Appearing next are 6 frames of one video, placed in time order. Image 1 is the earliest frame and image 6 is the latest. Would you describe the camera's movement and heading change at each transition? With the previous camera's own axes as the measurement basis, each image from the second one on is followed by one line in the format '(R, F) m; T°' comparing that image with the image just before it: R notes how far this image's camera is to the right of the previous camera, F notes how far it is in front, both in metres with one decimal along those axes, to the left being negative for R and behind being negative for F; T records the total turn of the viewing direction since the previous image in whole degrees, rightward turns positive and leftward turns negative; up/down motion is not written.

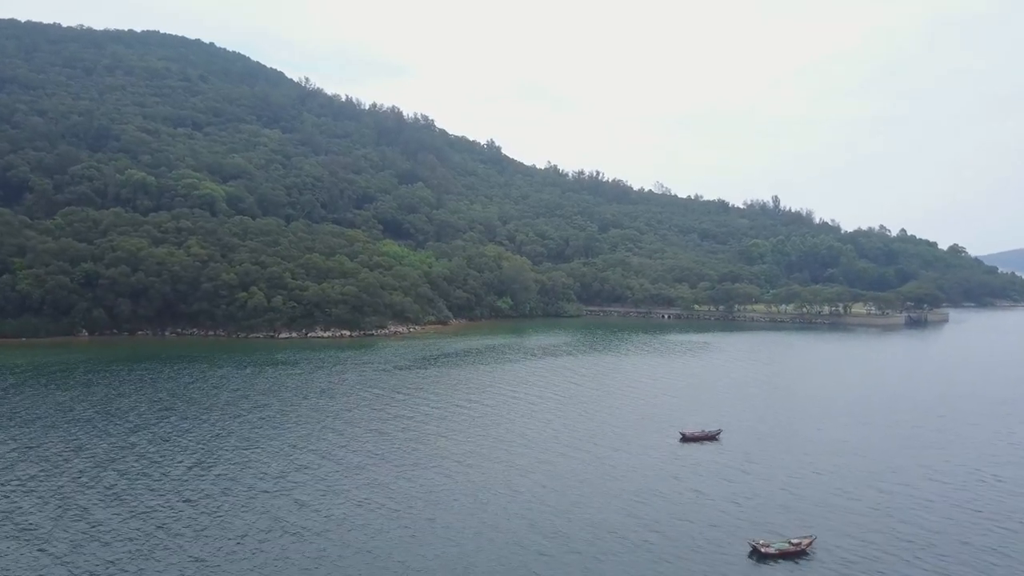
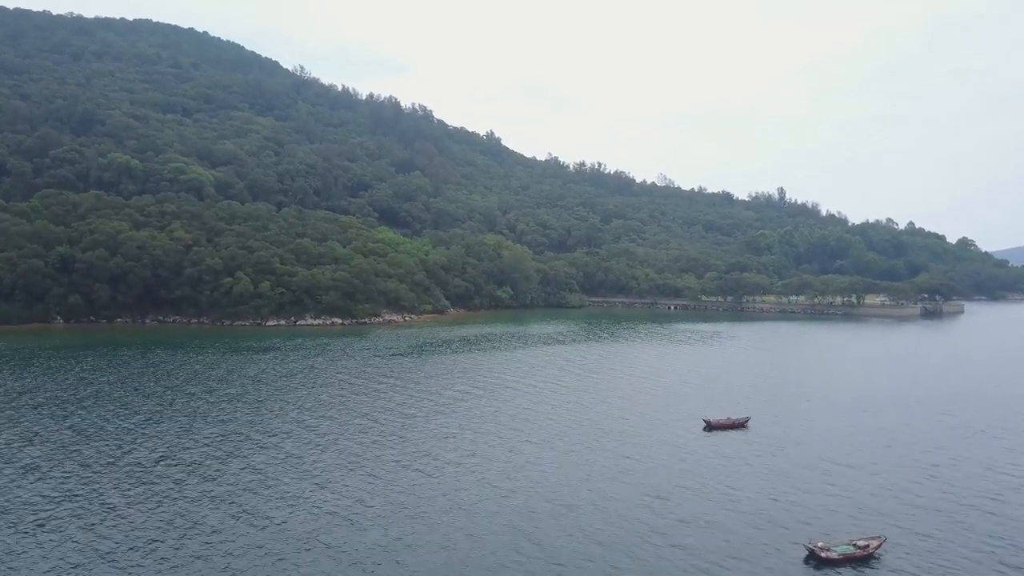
(-0.2, +4.6) m; 0°
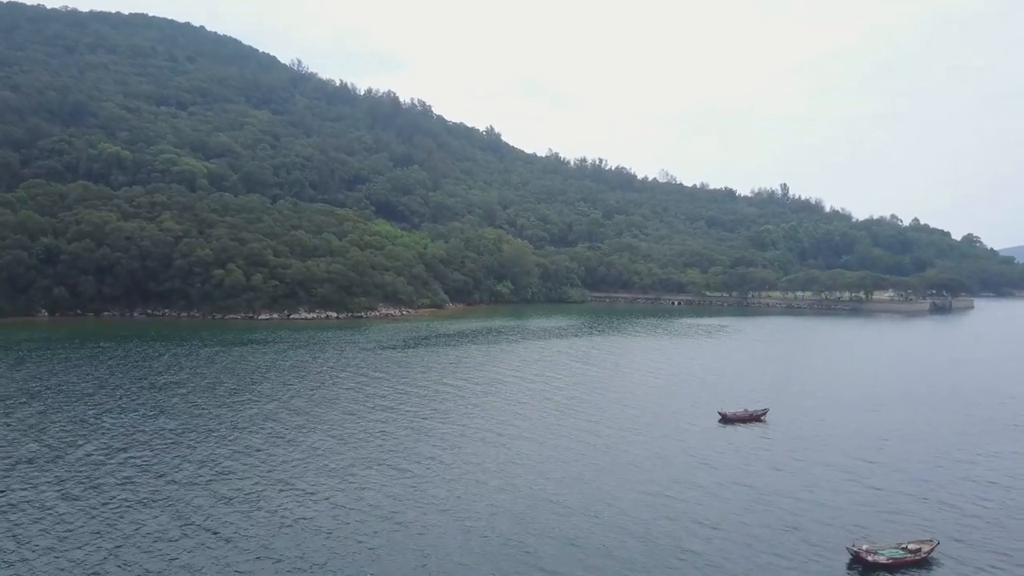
(-0.1, +2.5) m; 0°
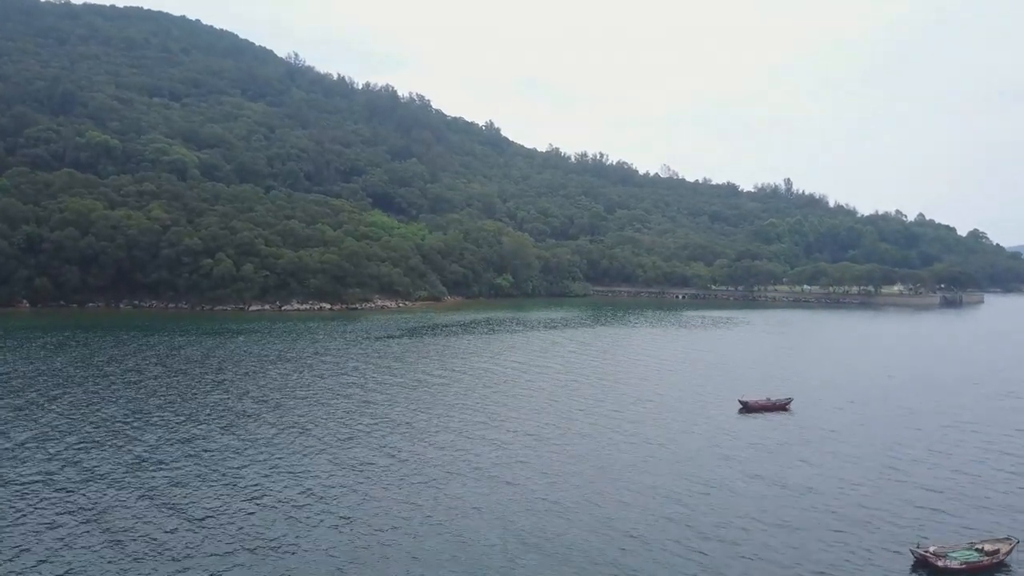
(0.0, +2.9) m; 0°
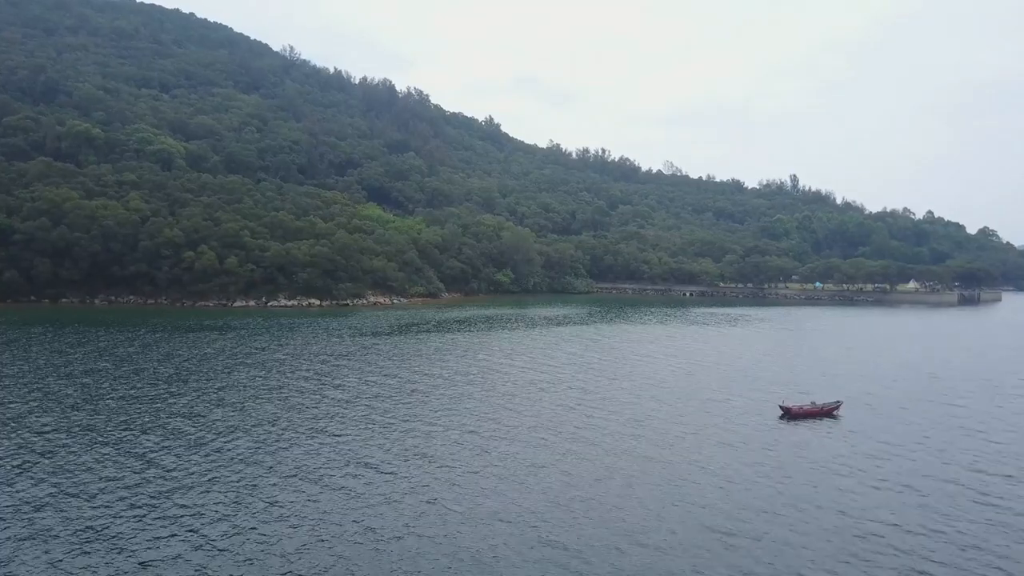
(-0.1, +4.4) m; 0°
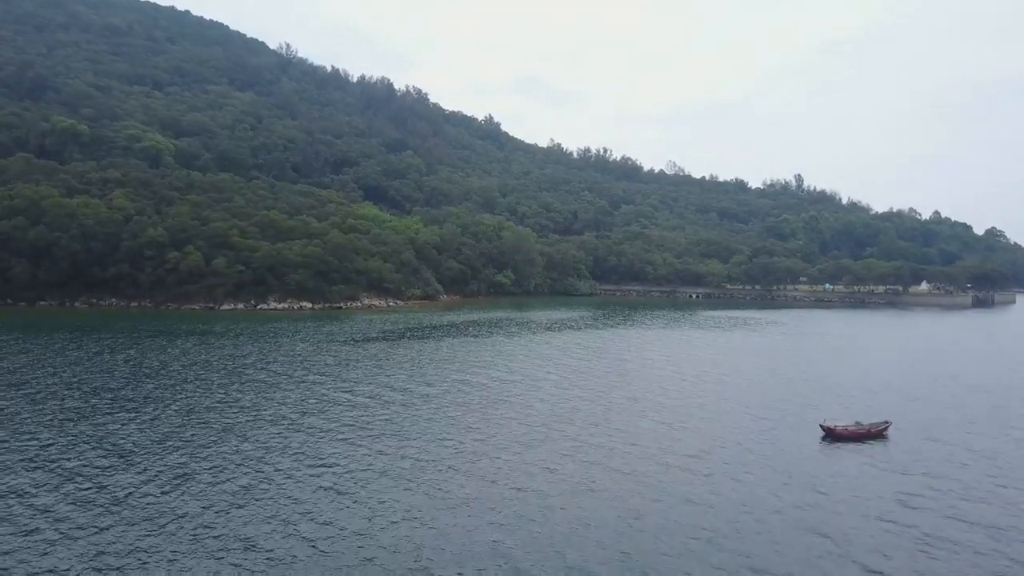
(-0.1, +3.2) m; 0°
